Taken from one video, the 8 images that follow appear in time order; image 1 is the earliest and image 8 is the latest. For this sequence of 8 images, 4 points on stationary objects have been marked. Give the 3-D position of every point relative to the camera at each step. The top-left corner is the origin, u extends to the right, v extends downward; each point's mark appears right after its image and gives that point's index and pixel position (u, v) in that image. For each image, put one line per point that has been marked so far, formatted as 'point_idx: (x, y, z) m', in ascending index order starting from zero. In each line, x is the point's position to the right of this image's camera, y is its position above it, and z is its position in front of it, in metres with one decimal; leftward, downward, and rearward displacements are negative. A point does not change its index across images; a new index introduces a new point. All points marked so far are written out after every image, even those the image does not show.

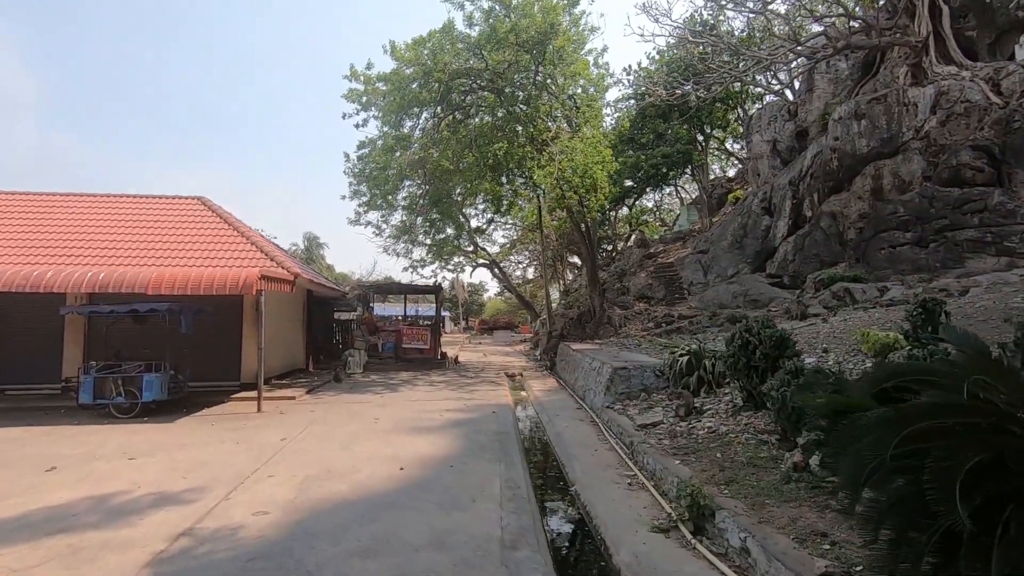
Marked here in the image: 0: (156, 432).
0: (-5.7, -2.3, +8.5) m
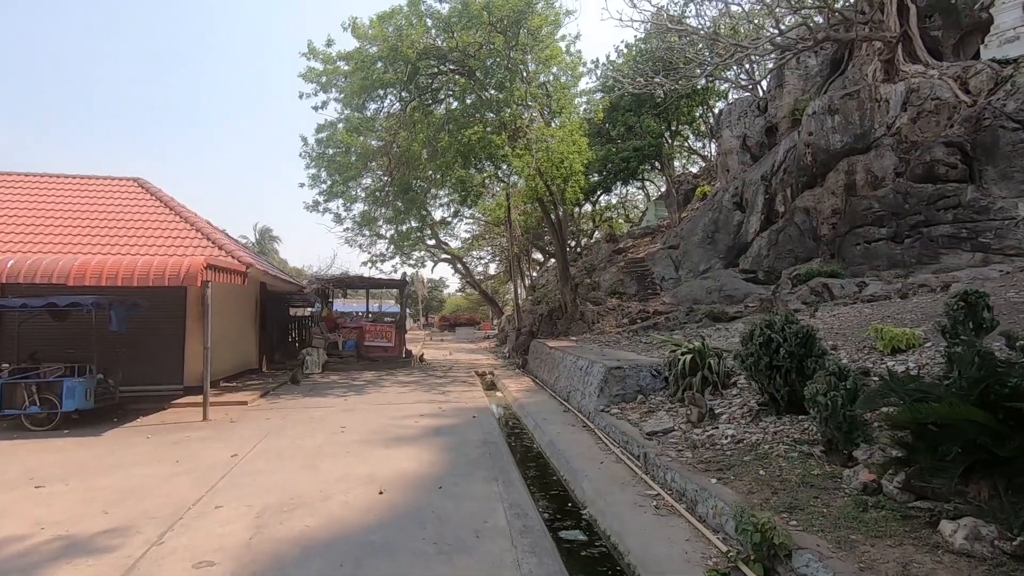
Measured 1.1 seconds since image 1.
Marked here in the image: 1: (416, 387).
0: (-5.8, -2.2, +7.2) m
1: (-2.5, -2.5, +13.9) m
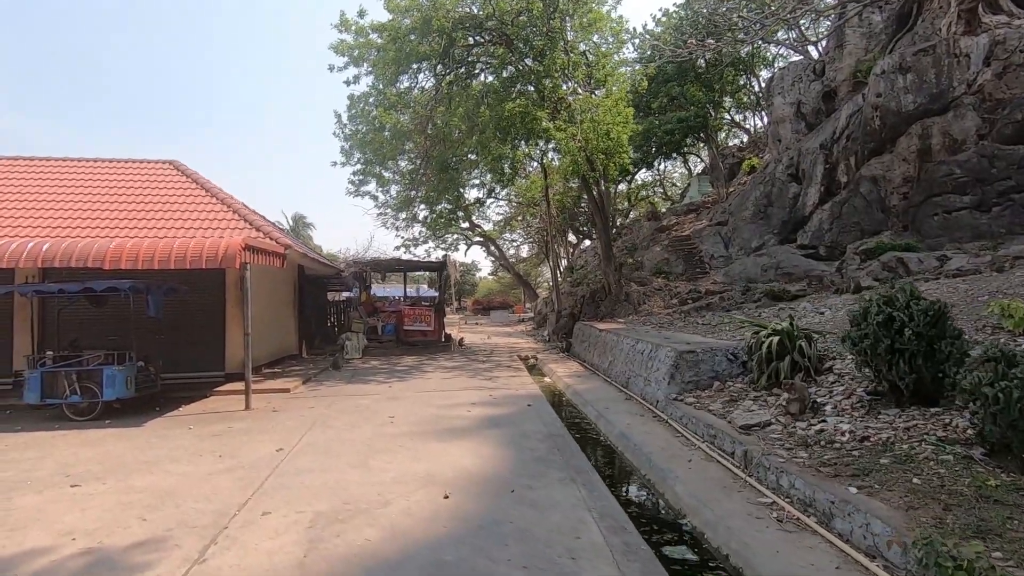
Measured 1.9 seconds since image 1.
0: (-5.0, -1.9, +6.8) m
1: (-1.3, -2.1, +13.3) m
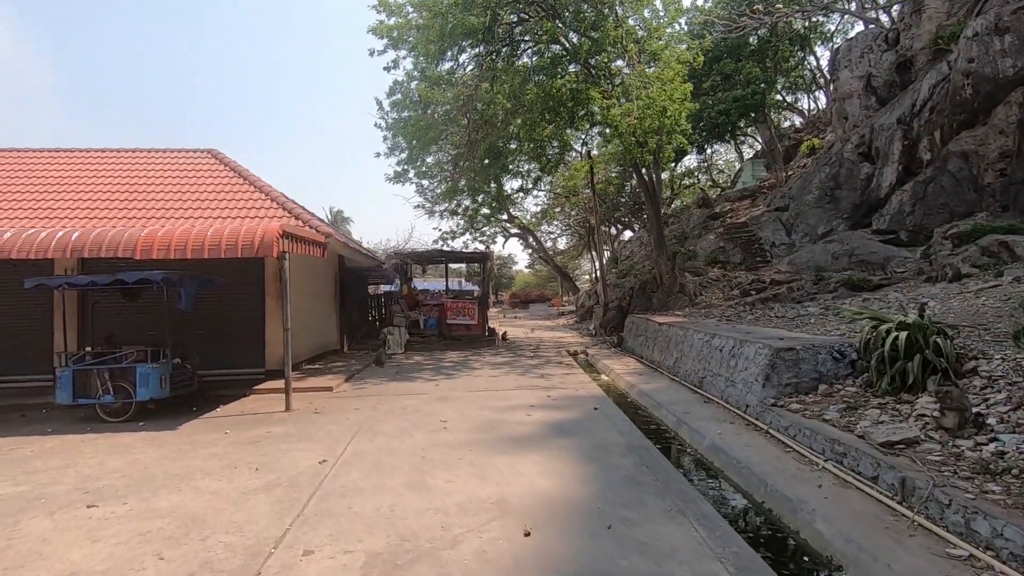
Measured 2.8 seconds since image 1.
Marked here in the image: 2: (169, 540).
0: (-4.2, -1.8, +6.1) m
1: (0.0, -1.9, +12.4) m
2: (-2.3, -1.7, +3.7) m
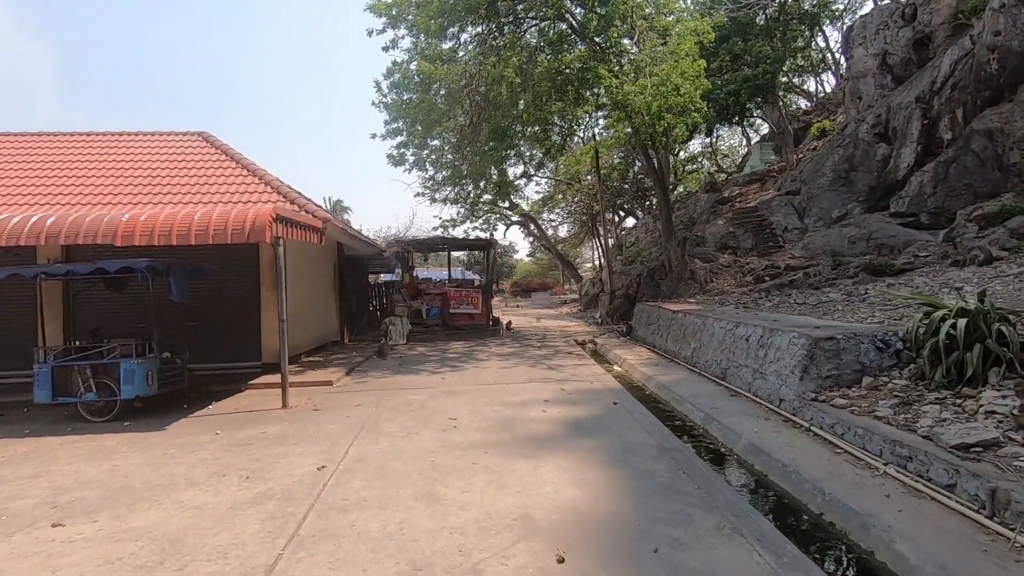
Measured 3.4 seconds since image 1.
0: (-4.0, -1.7, +5.6) m
1: (+0.2, -1.6, +11.9) m
2: (-2.2, -1.6, +3.1) m
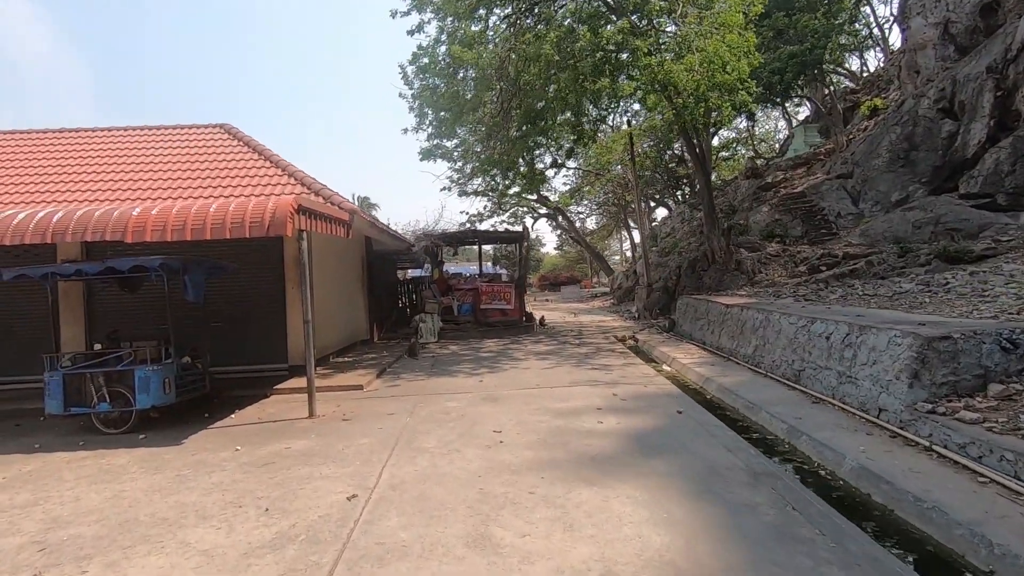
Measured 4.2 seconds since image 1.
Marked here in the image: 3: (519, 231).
0: (-3.5, -1.7, +5.0) m
1: (+1.0, -1.5, +11.1) m
2: (-1.7, -1.7, +2.4) m
3: (+0.2, +1.8, +16.9) m
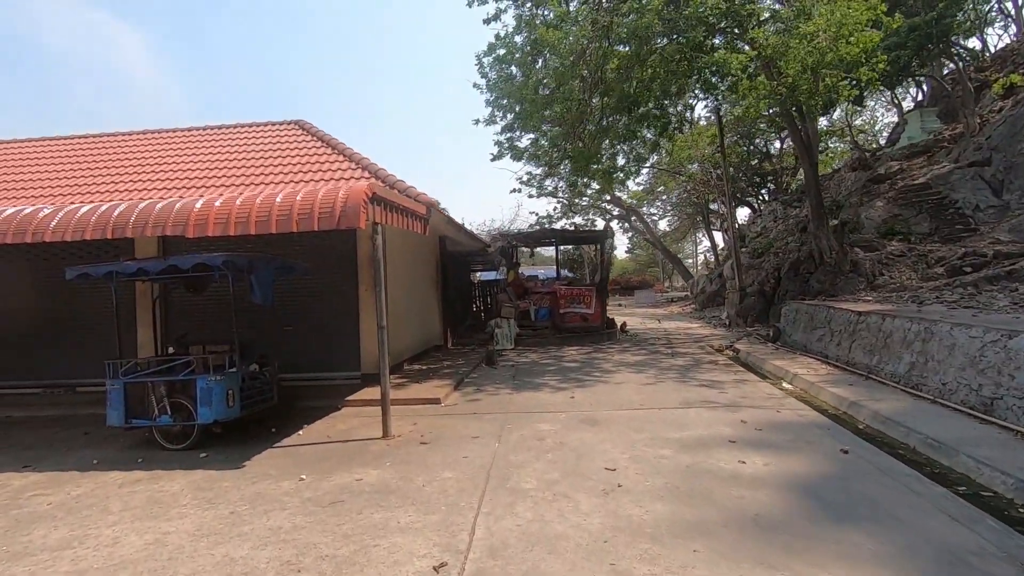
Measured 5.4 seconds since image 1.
0: (-2.5, -1.7, +4.2) m
1: (+2.6, -1.5, +9.7) m
2: (-1.1, -1.6, +1.5) m
3: (+2.6, +1.7, +15.6) m
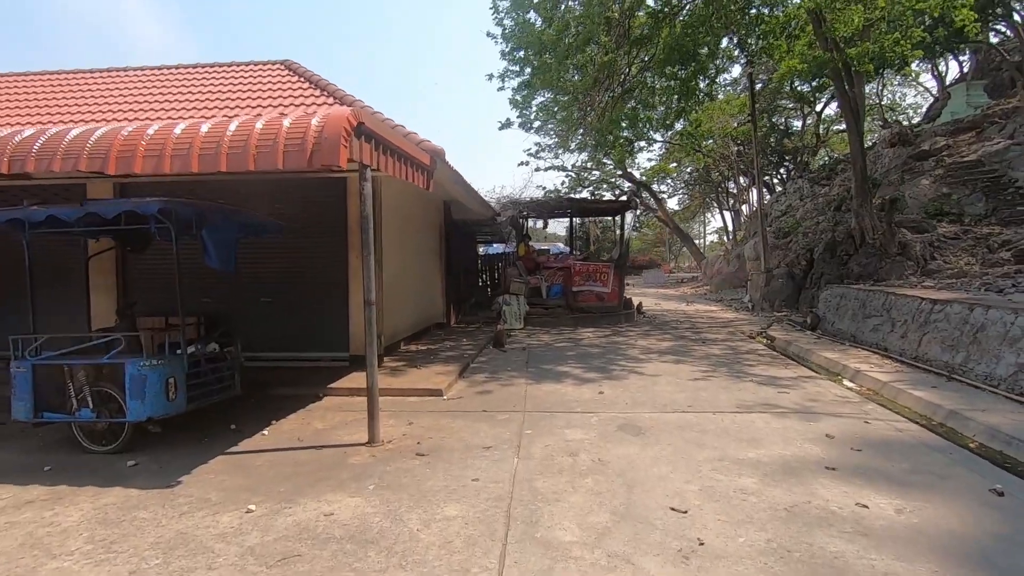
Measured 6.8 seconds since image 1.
0: (-2.3, -1.5, +2.9) m
1: (+2.8, -1.2, +8.4) m
2: (-1.0, -1.5, +0.1) m
3: (+2.9, +2.3, +14.1) m
